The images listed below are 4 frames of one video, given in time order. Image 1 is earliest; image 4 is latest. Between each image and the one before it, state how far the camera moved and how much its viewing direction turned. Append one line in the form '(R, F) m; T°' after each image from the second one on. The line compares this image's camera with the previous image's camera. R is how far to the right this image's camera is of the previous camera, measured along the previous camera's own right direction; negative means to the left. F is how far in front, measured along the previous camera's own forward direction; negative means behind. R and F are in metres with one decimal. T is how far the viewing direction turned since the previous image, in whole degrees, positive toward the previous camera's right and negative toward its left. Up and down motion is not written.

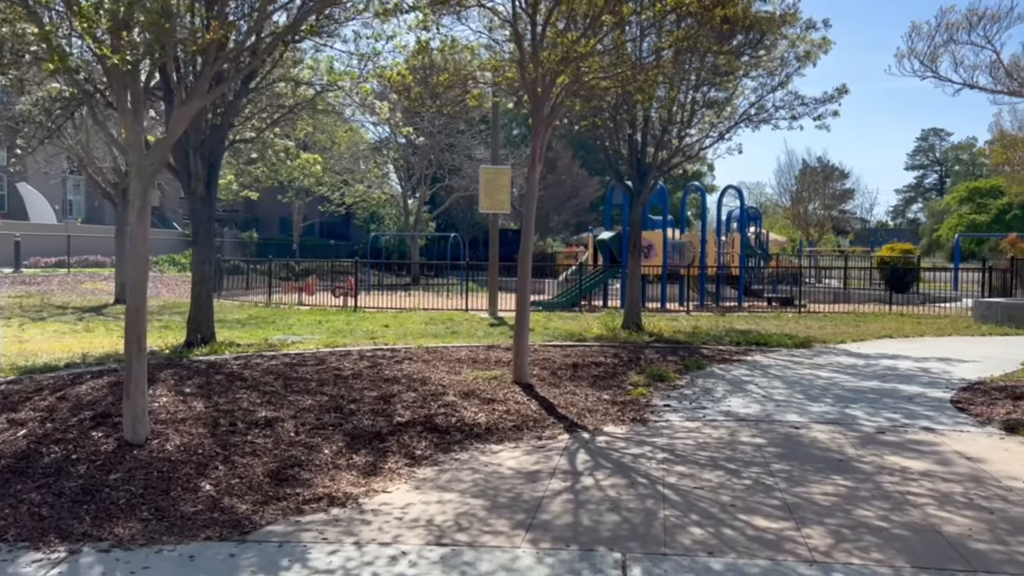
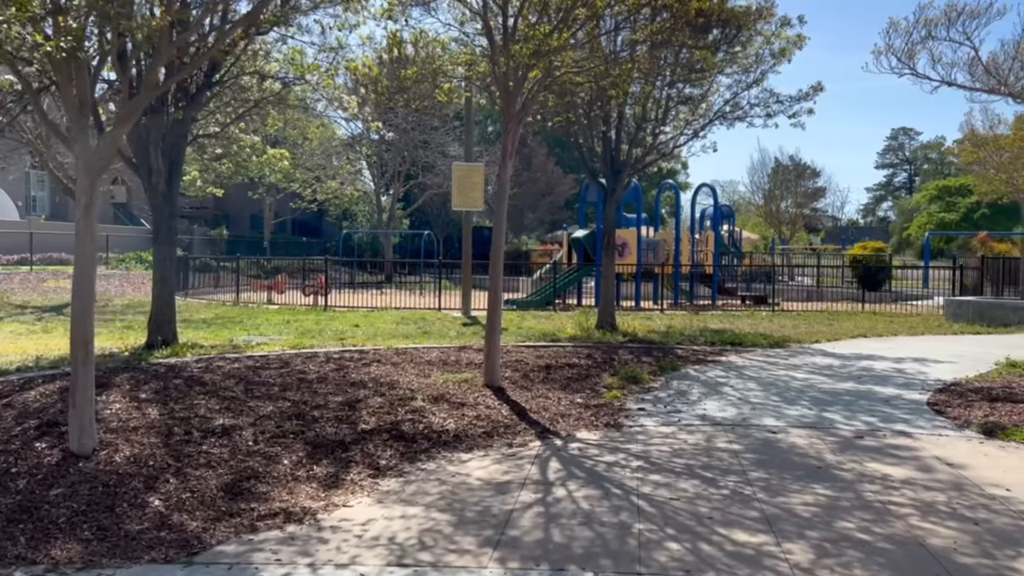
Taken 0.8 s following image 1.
(0.0, +0.3) m; +2°
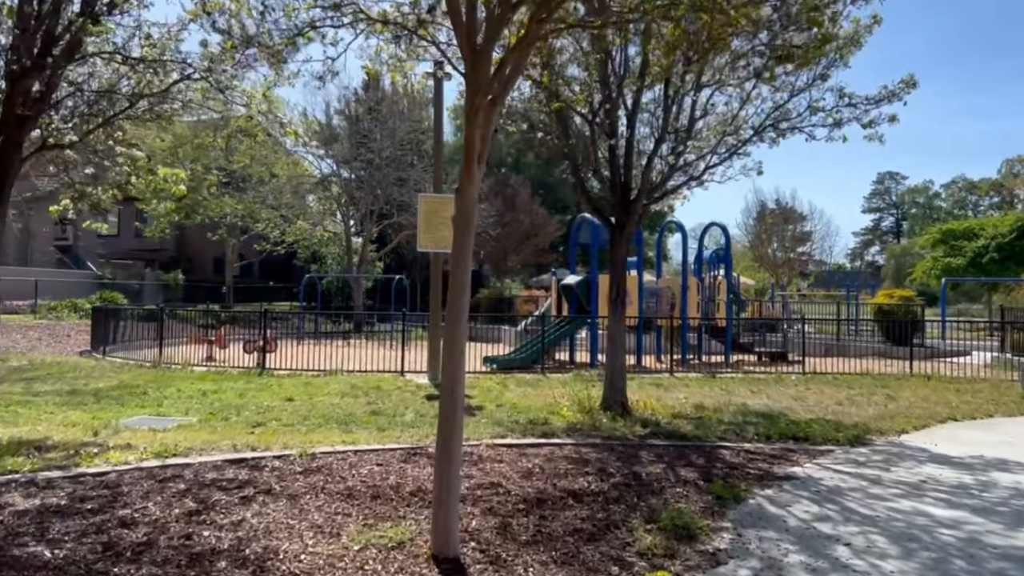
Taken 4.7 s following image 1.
(+0.1, +3.7) m; +1°
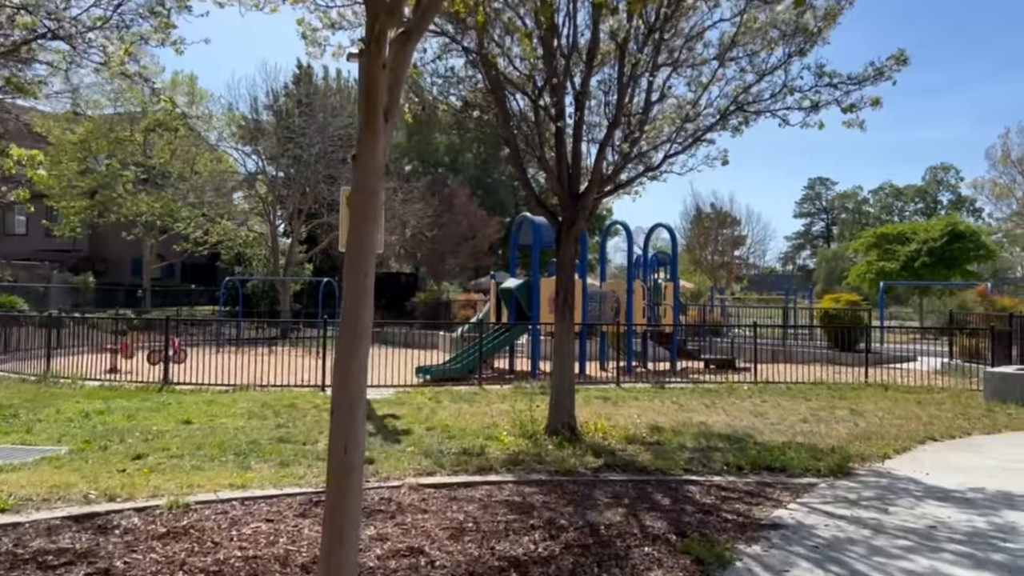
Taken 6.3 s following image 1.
(+0.1, +1.5) m; +4°
